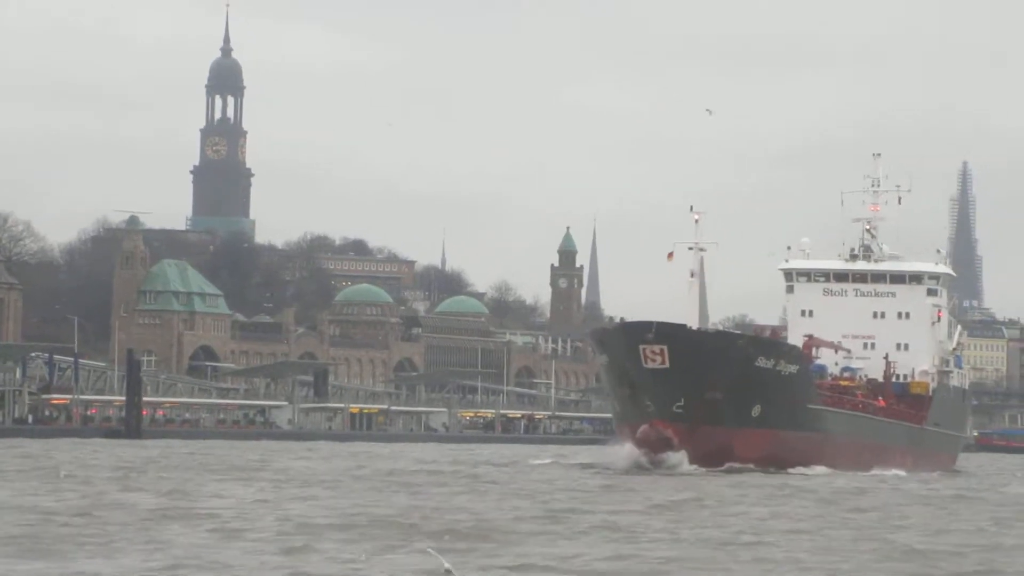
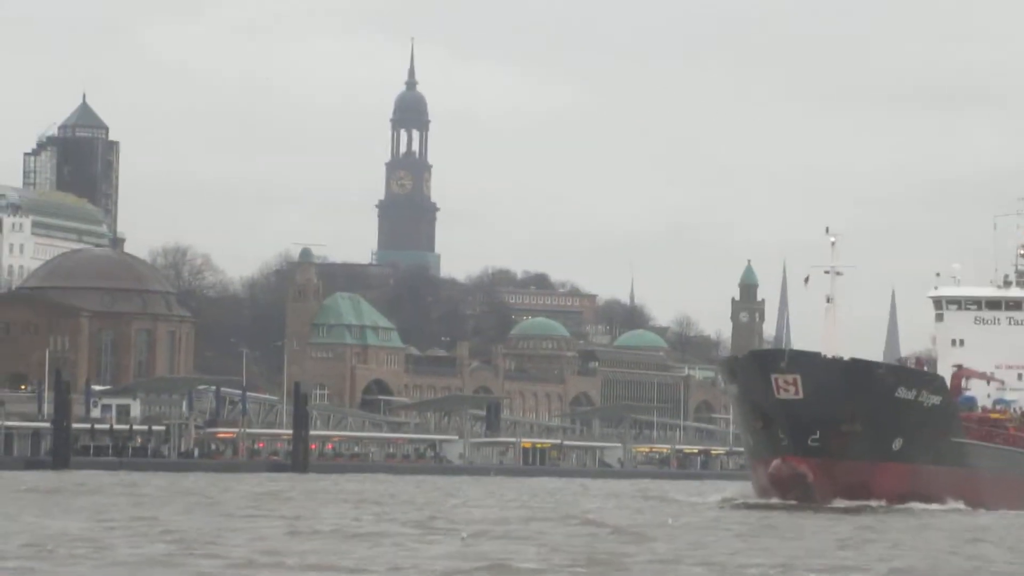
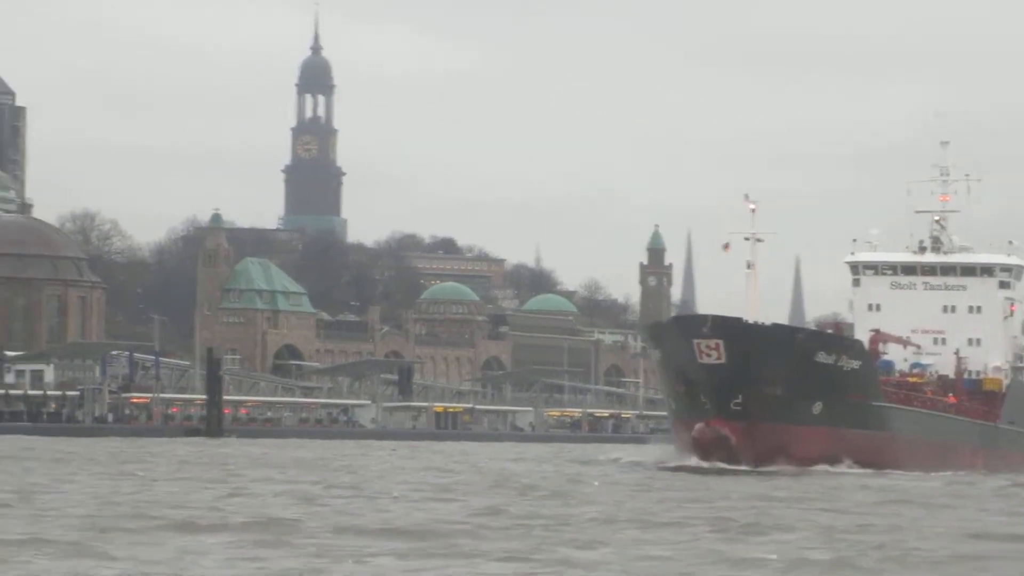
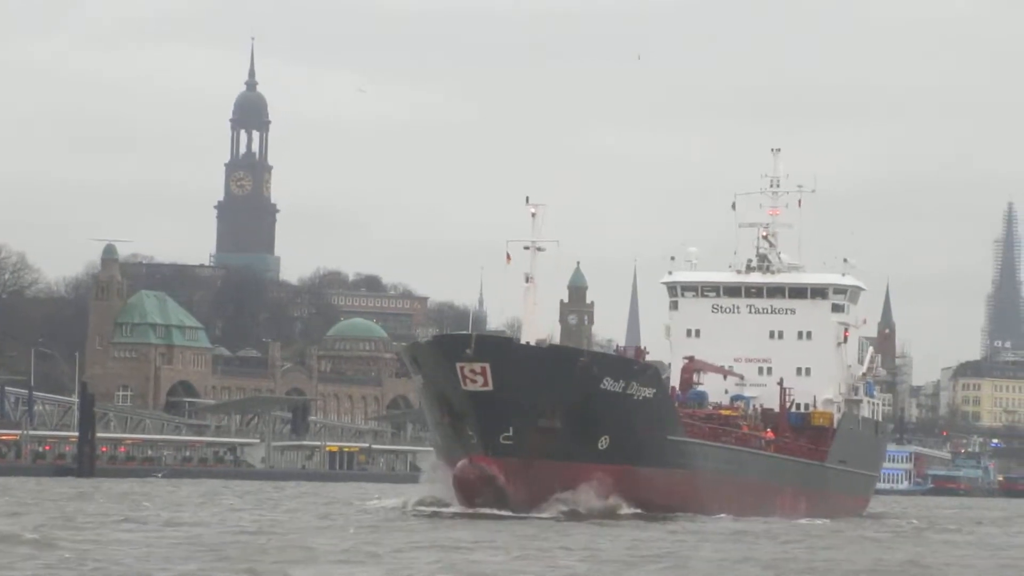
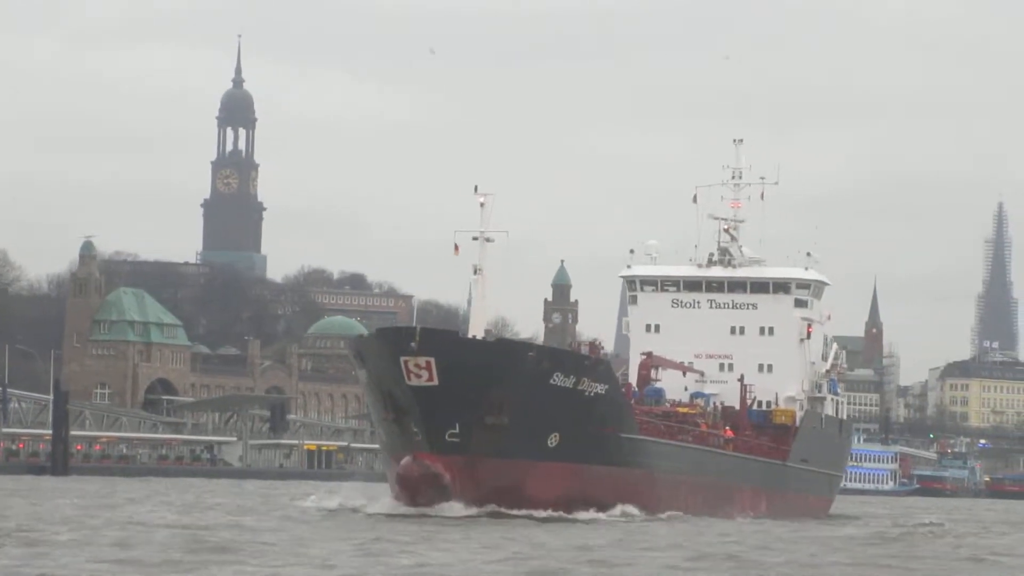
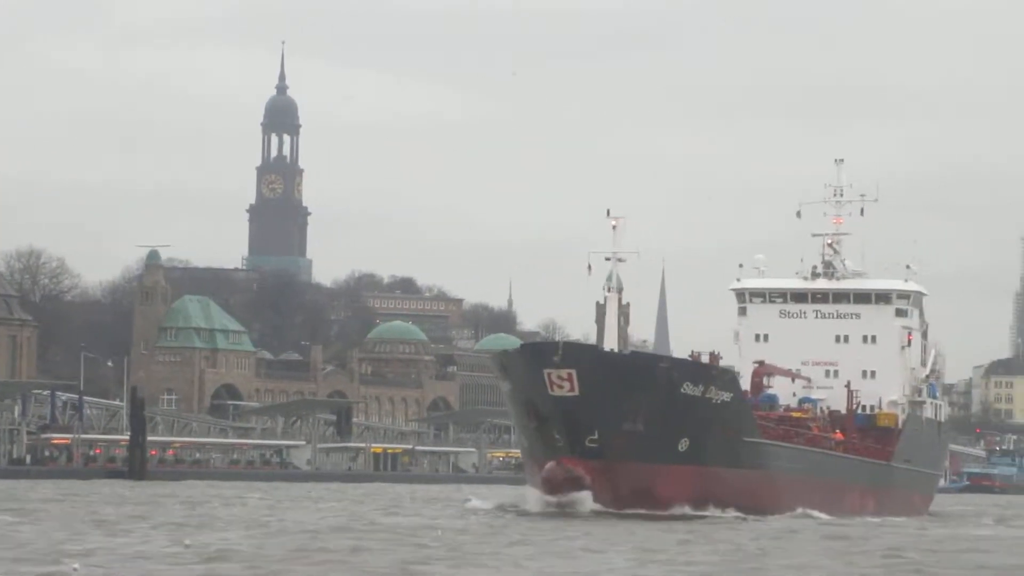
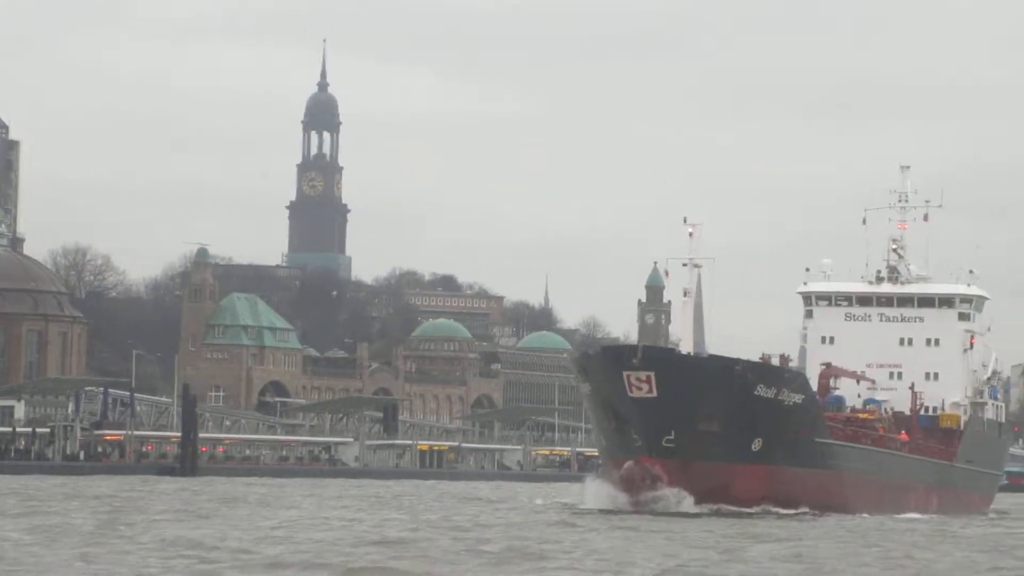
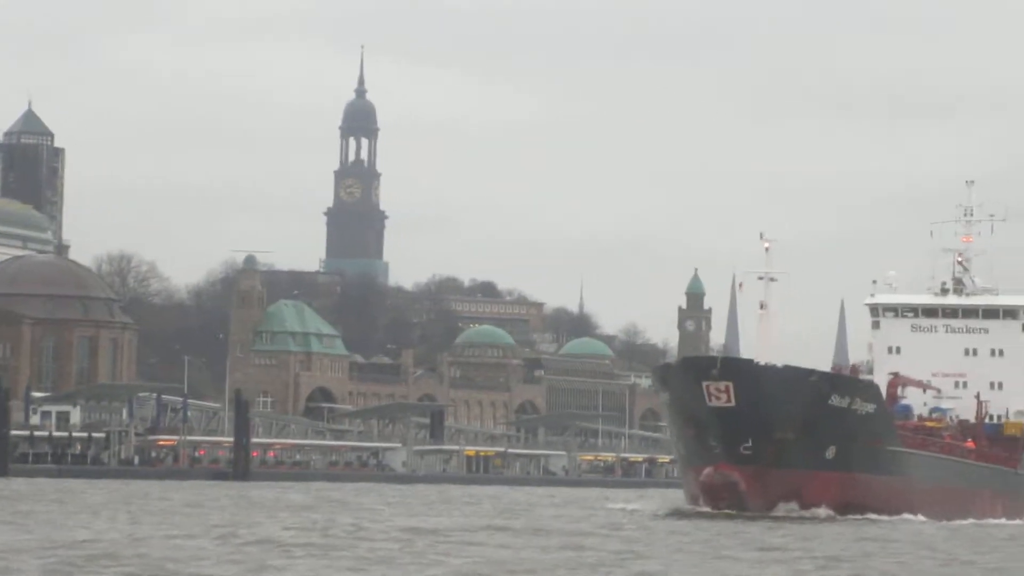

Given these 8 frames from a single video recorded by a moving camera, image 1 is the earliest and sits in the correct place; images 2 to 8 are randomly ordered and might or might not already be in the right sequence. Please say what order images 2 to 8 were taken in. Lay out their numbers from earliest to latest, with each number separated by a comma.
3, 2, 8, 7, 6, 4, 5
